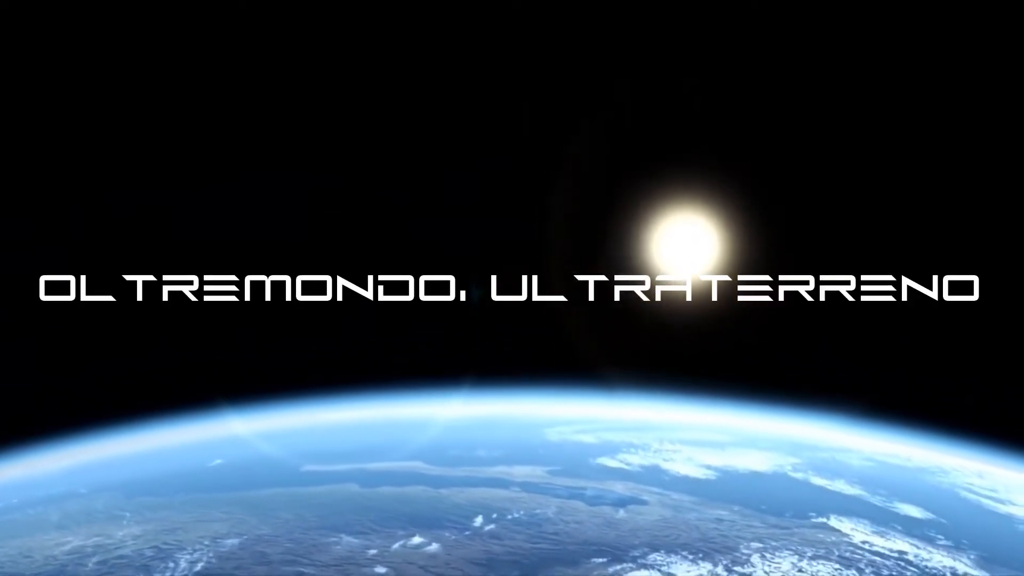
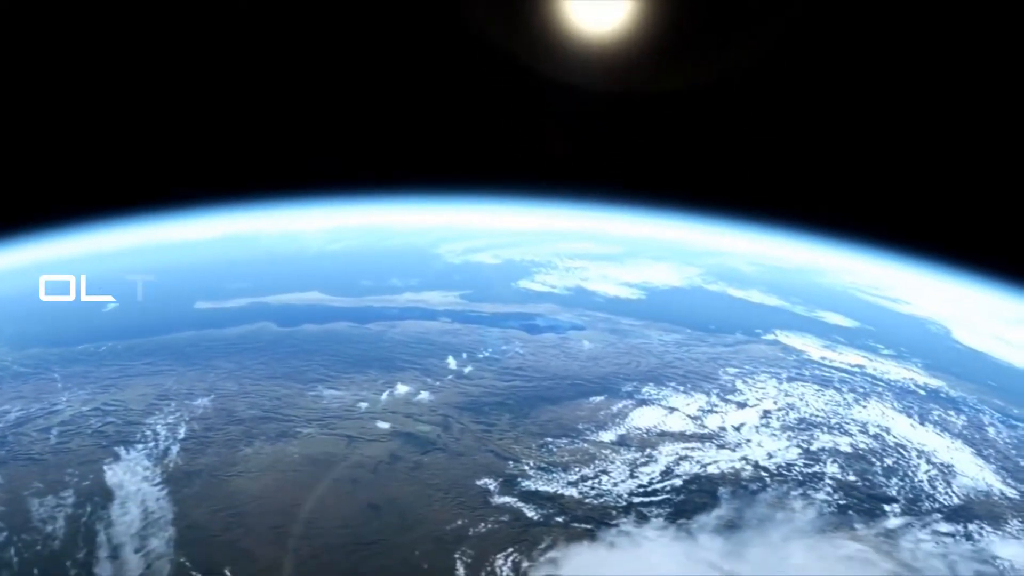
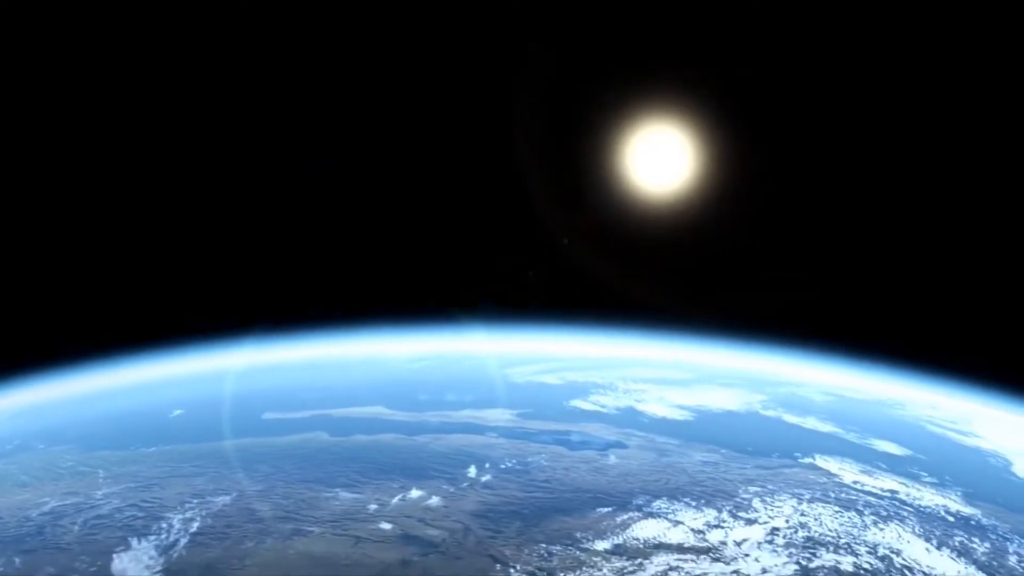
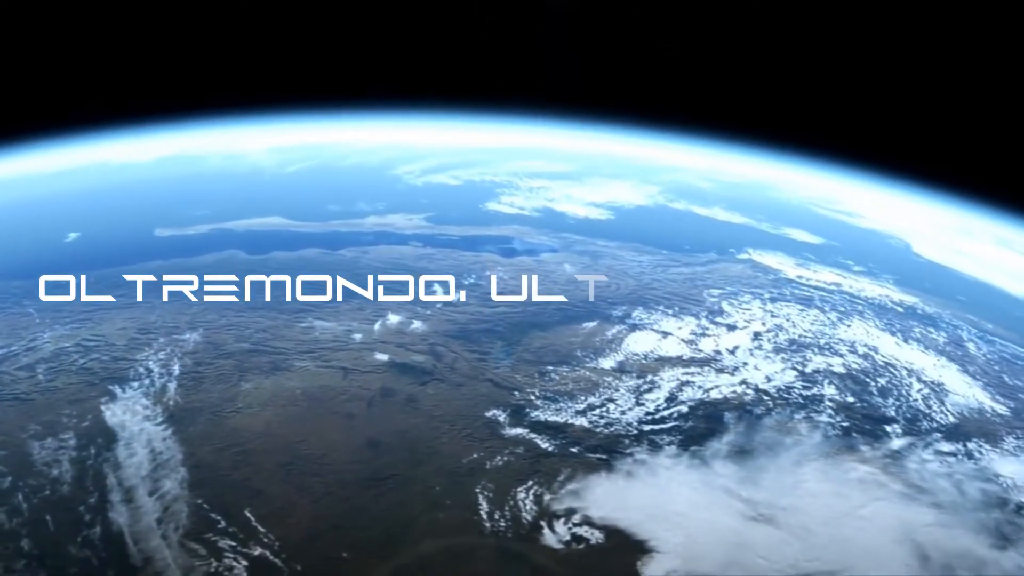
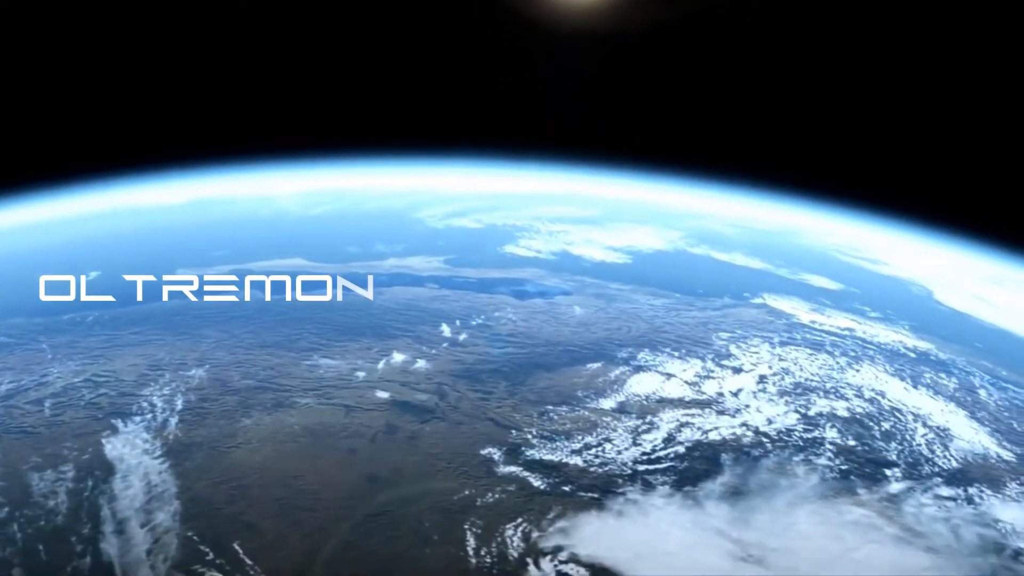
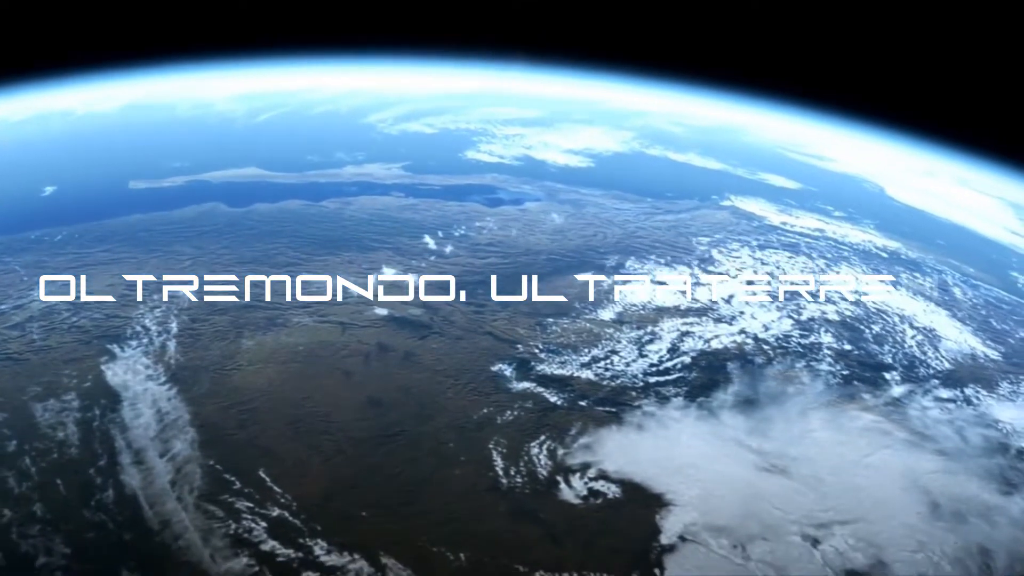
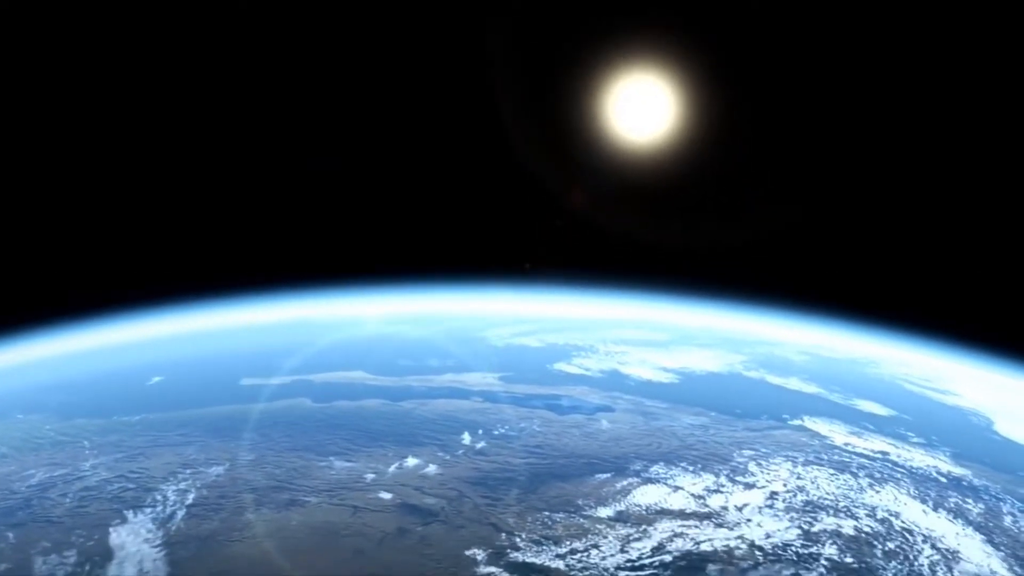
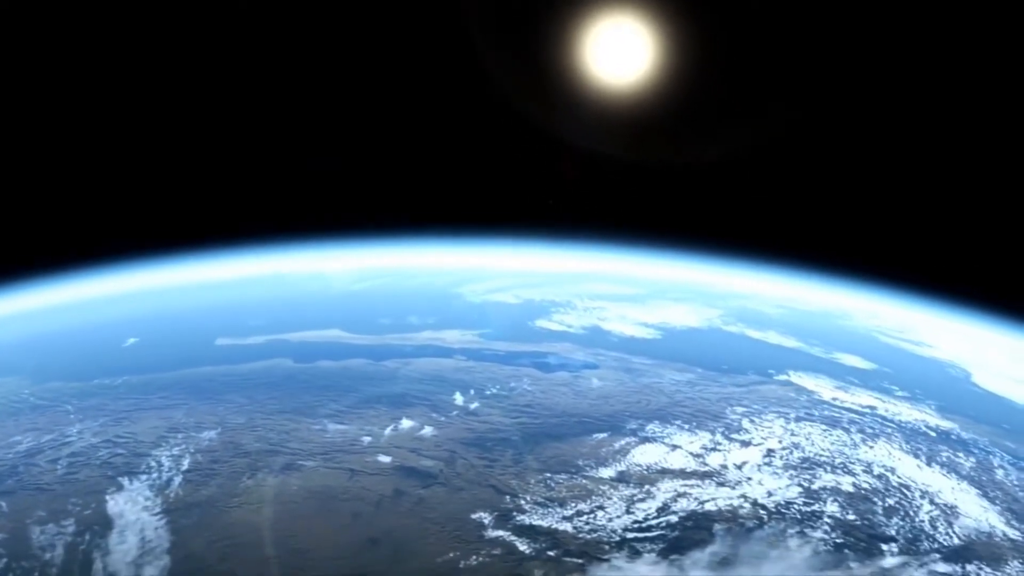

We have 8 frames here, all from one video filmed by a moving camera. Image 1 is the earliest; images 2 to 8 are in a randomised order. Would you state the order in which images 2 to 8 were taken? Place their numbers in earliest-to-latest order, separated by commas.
3, 7, 8, 2, 5, 4, 6
